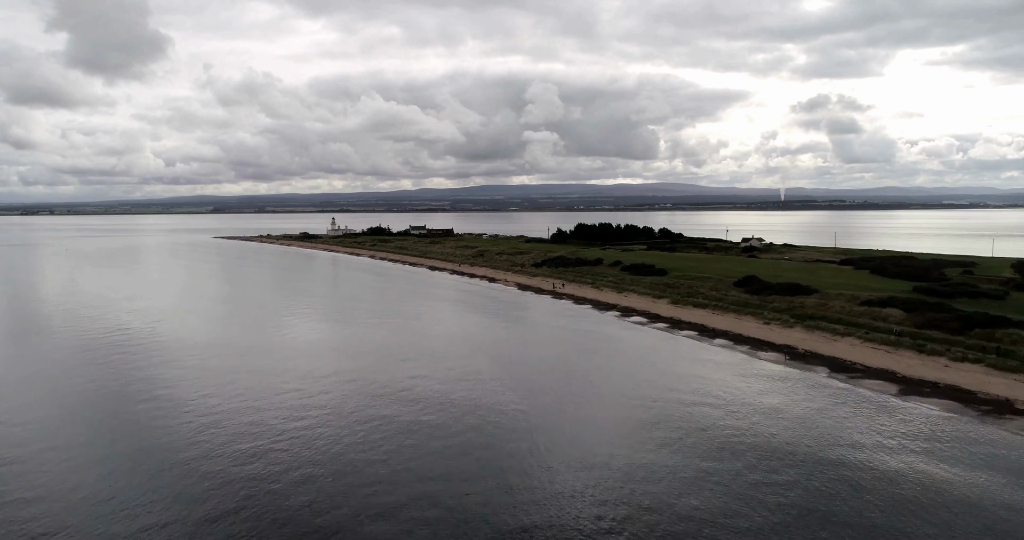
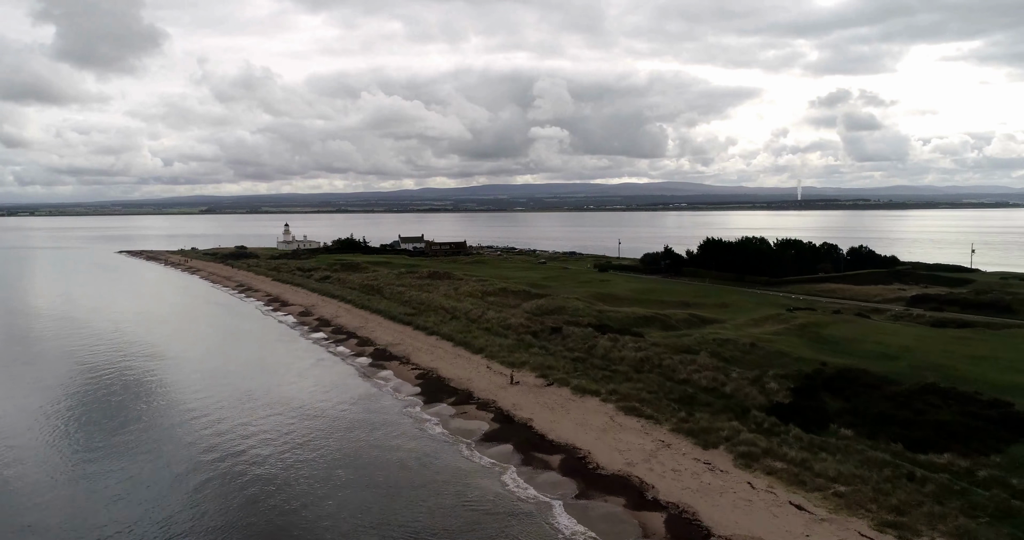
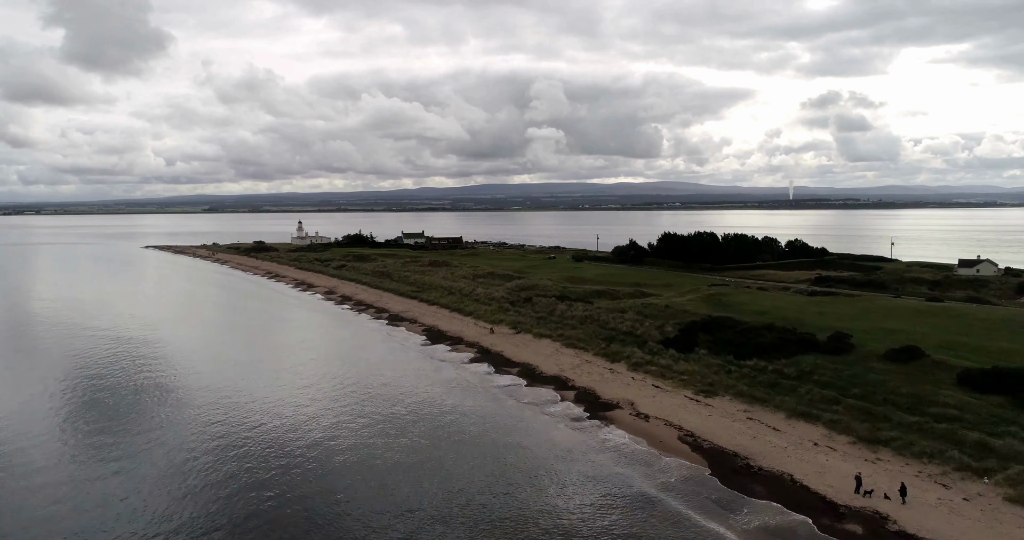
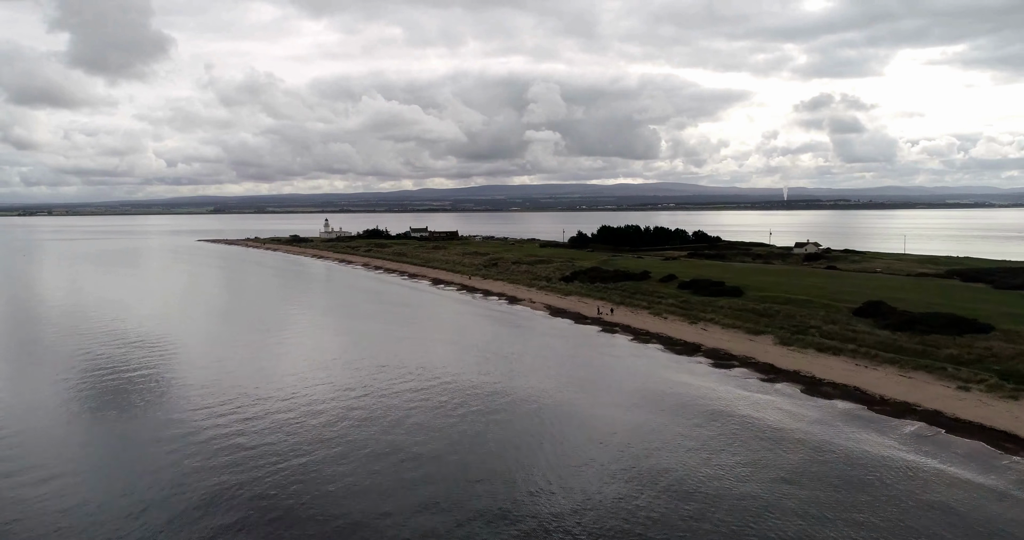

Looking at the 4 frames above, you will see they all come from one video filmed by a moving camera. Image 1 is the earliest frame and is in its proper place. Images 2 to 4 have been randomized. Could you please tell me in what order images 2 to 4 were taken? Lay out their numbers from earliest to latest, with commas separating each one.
4, 3, 2
